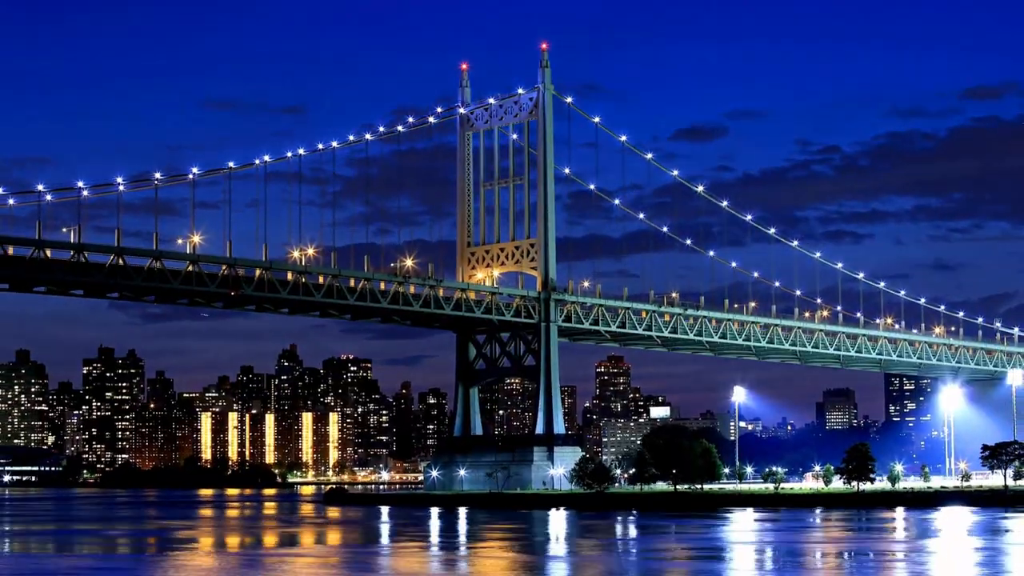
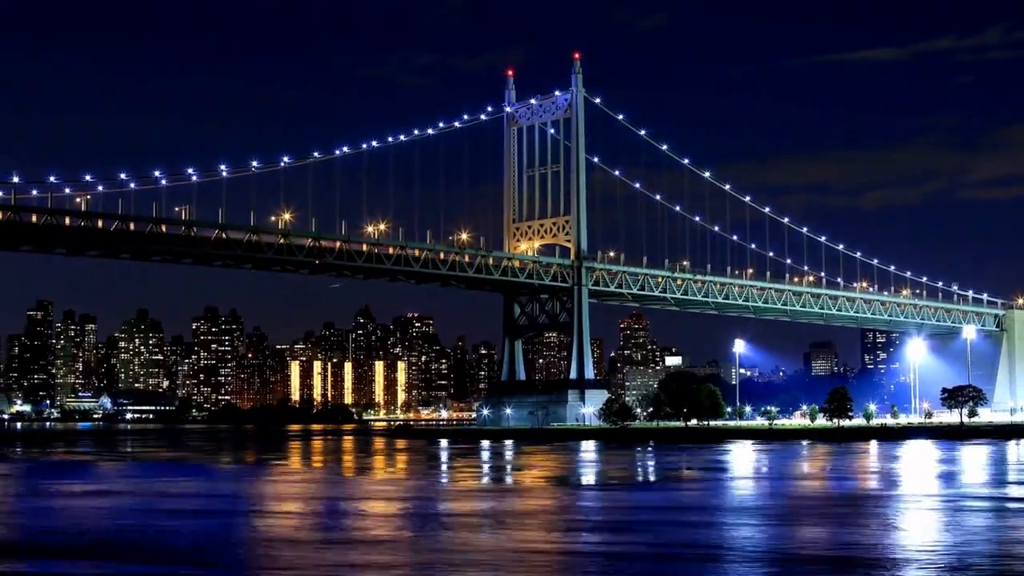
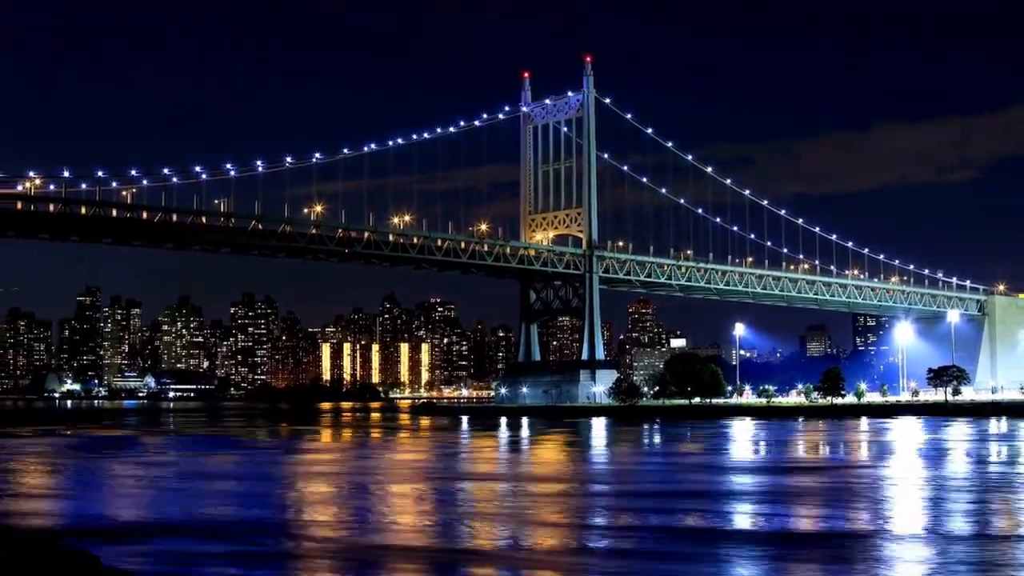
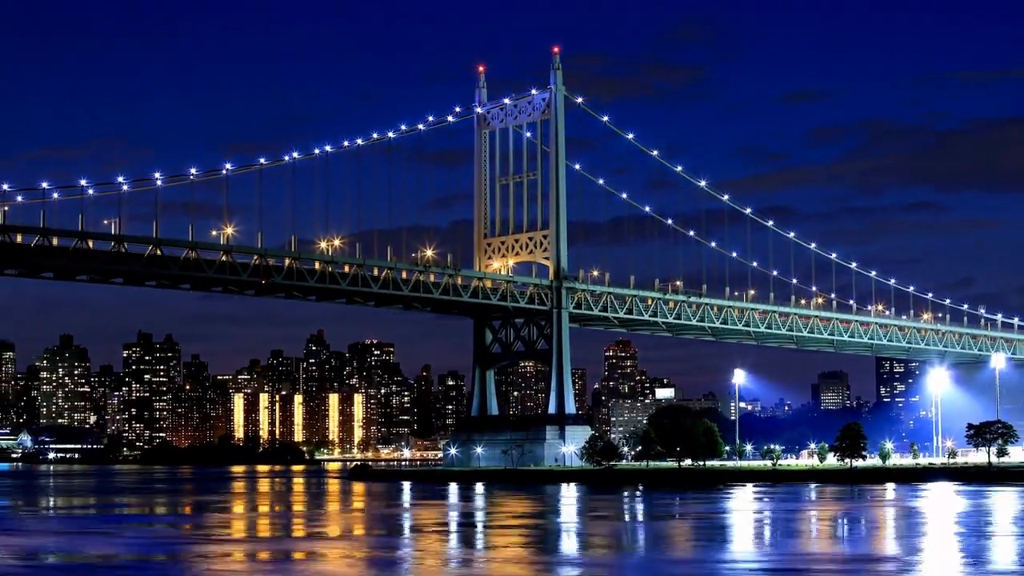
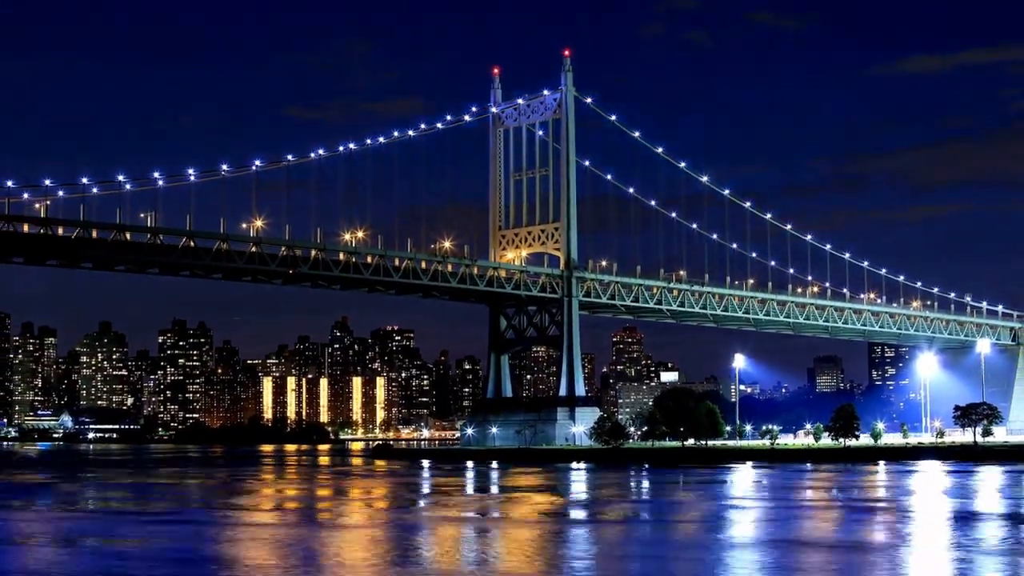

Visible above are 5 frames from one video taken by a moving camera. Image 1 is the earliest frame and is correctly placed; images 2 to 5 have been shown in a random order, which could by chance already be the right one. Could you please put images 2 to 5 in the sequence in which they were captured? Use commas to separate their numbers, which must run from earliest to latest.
4, 5, 2, 3
